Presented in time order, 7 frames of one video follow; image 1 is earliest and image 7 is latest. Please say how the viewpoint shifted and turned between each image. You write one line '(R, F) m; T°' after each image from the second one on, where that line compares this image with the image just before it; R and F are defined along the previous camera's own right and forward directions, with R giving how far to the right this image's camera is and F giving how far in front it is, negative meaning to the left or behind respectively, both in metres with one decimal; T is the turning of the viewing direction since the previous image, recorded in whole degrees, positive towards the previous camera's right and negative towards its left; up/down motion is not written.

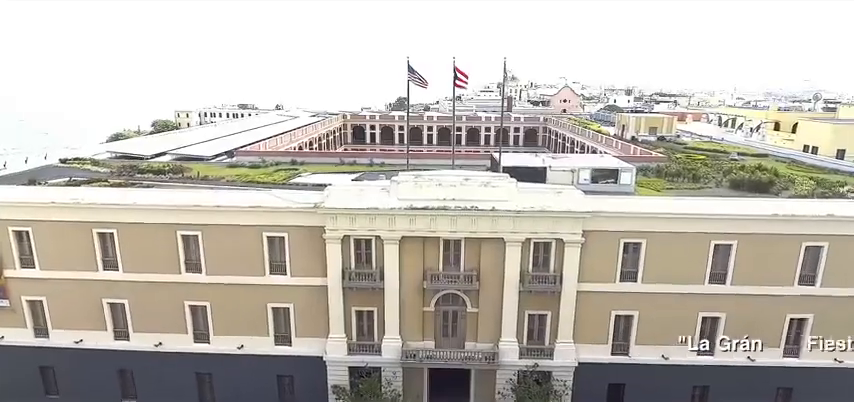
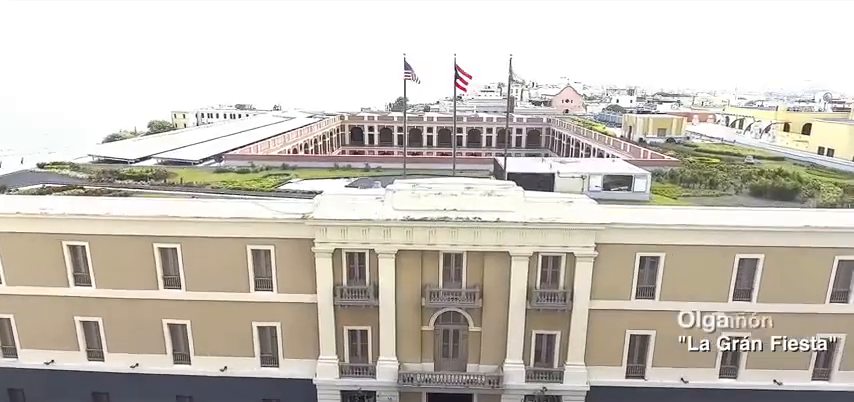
(+0.1, +2.0) m; 0°
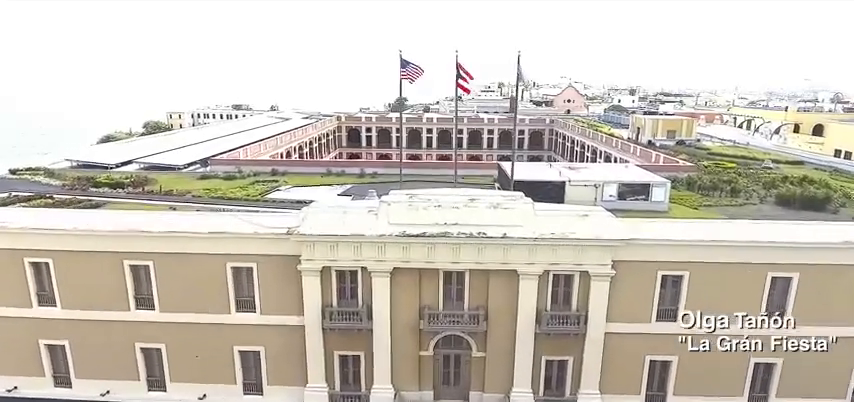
(0.0, +2.1) m; 0°
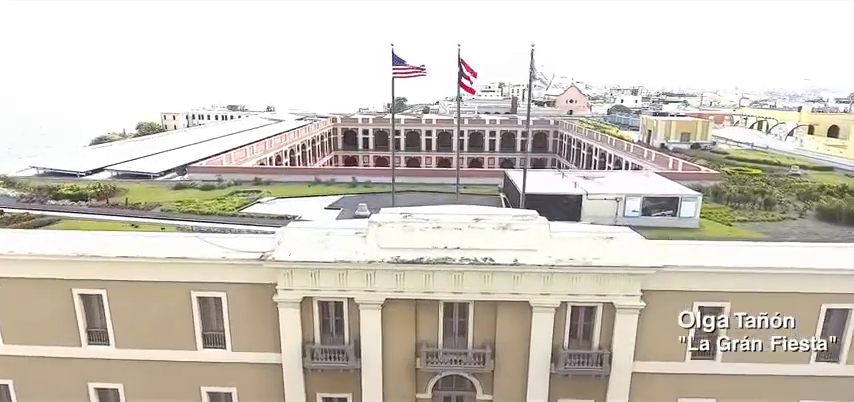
(+0.1, +2.8) m; 0°
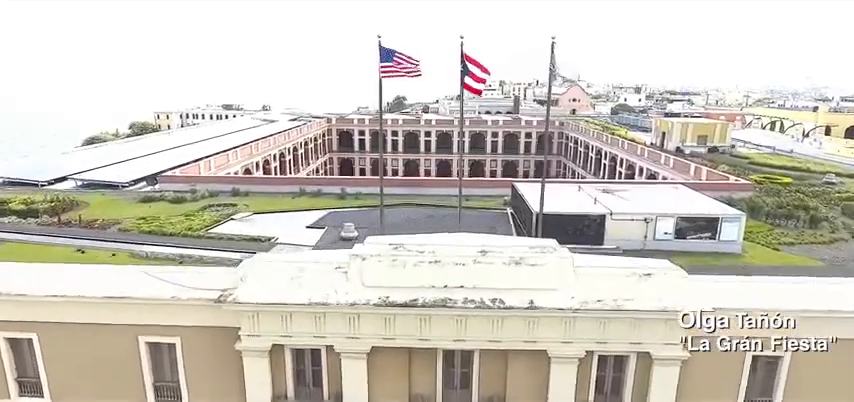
(+0.1, +3.0) m; 0°
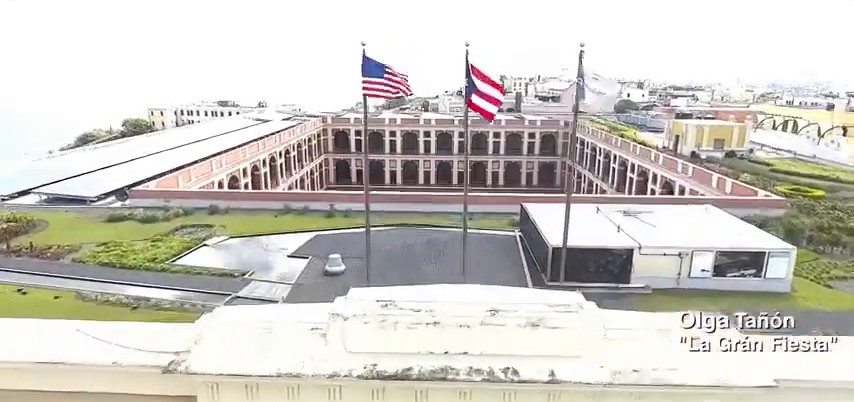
(+0.1, +2.5) m; 0°
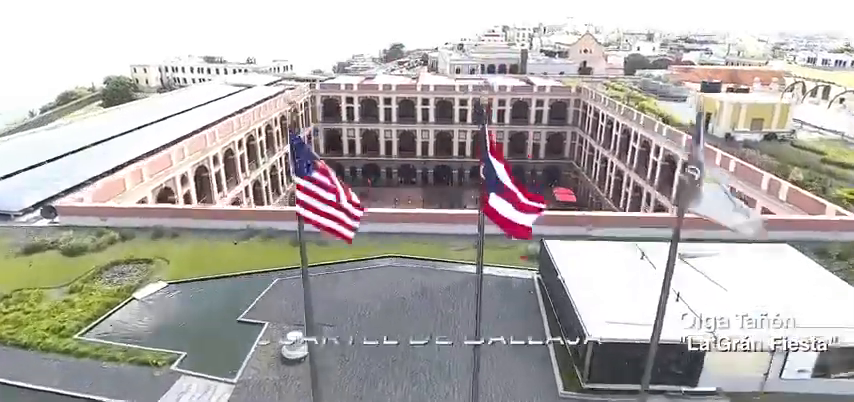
(+0.2, +4.5) m; 0°
